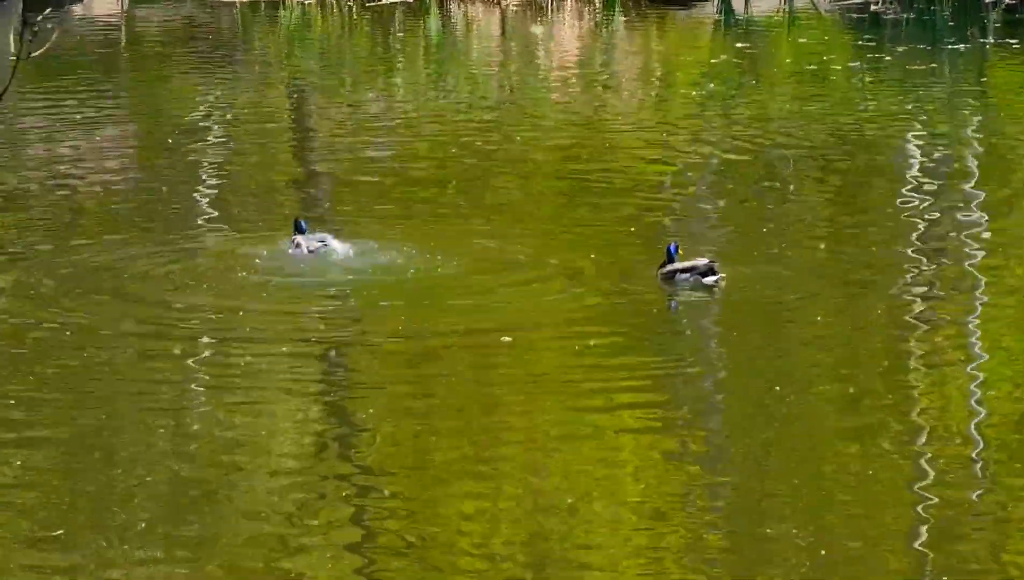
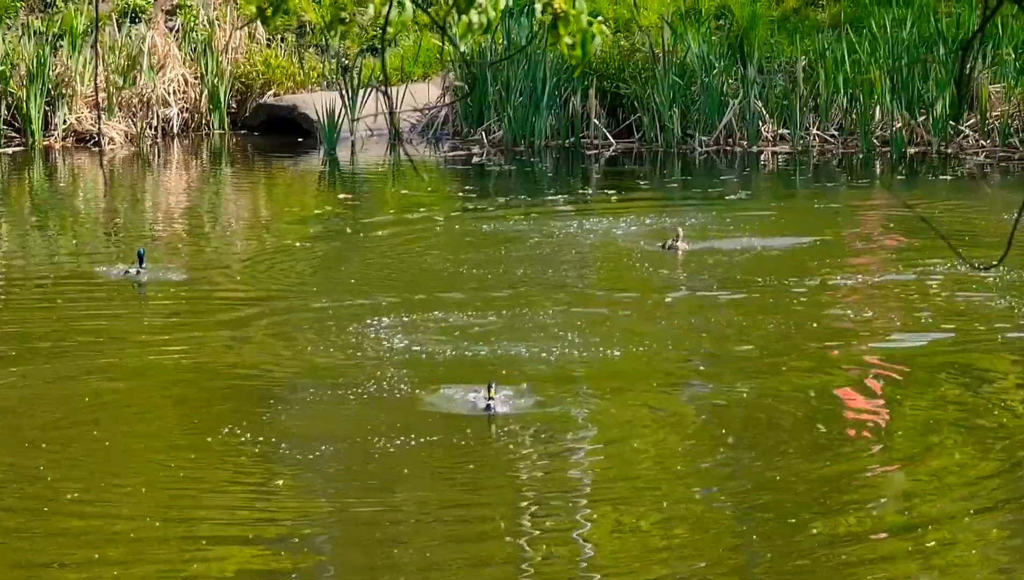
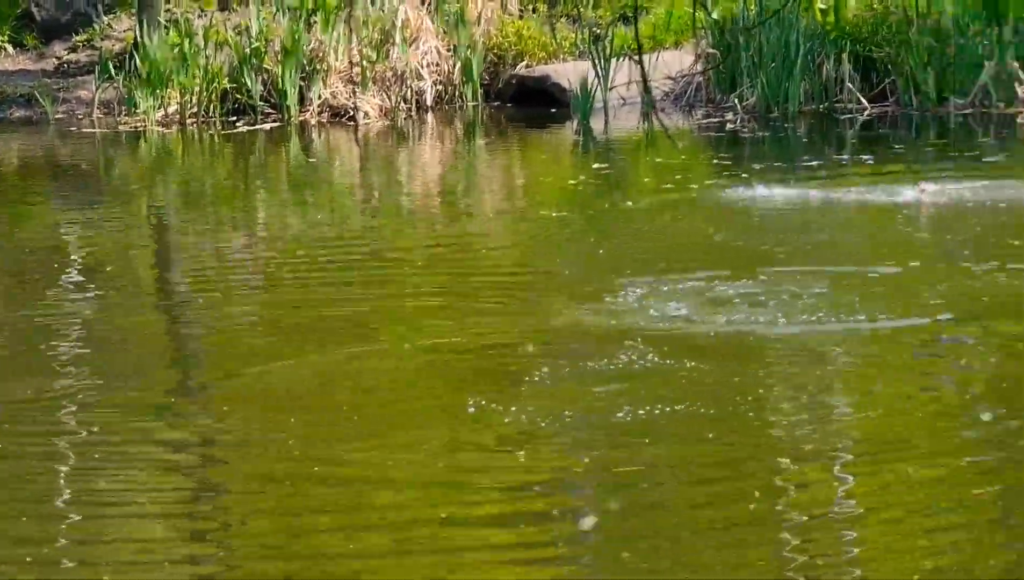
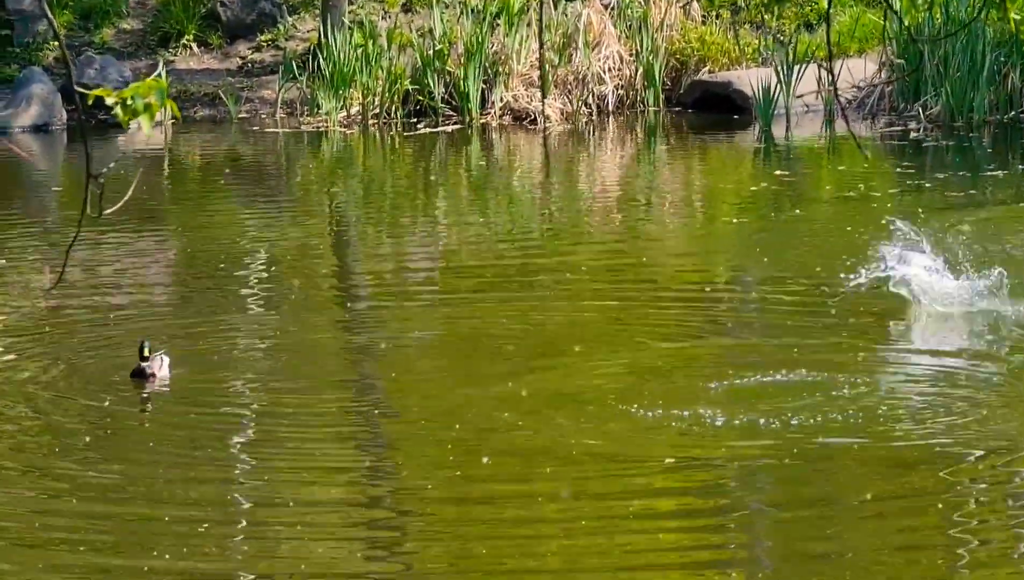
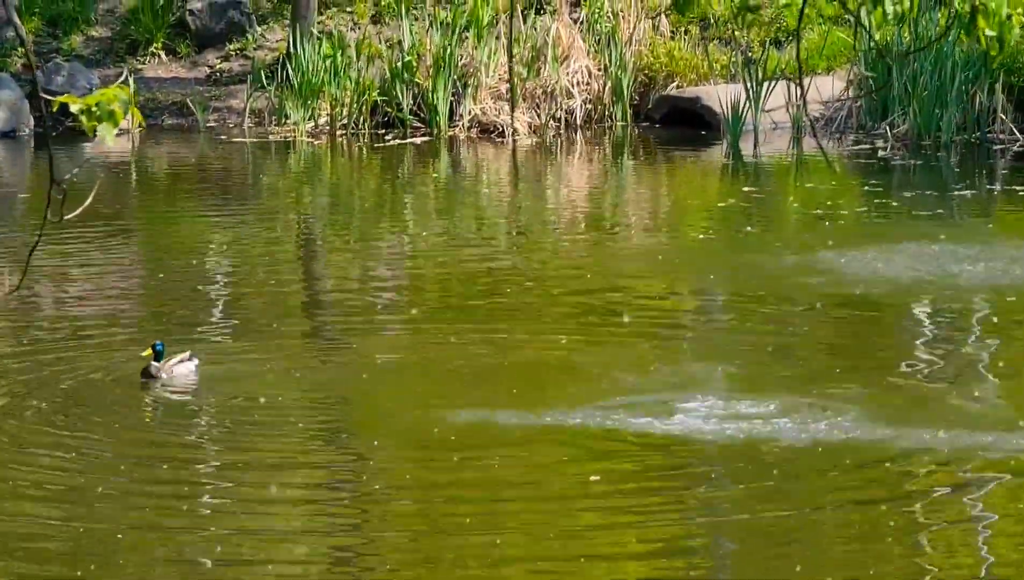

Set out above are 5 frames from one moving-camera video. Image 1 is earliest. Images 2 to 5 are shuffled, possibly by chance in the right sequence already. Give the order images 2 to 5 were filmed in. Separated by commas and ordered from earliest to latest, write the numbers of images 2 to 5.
5, 4, 3, 2
